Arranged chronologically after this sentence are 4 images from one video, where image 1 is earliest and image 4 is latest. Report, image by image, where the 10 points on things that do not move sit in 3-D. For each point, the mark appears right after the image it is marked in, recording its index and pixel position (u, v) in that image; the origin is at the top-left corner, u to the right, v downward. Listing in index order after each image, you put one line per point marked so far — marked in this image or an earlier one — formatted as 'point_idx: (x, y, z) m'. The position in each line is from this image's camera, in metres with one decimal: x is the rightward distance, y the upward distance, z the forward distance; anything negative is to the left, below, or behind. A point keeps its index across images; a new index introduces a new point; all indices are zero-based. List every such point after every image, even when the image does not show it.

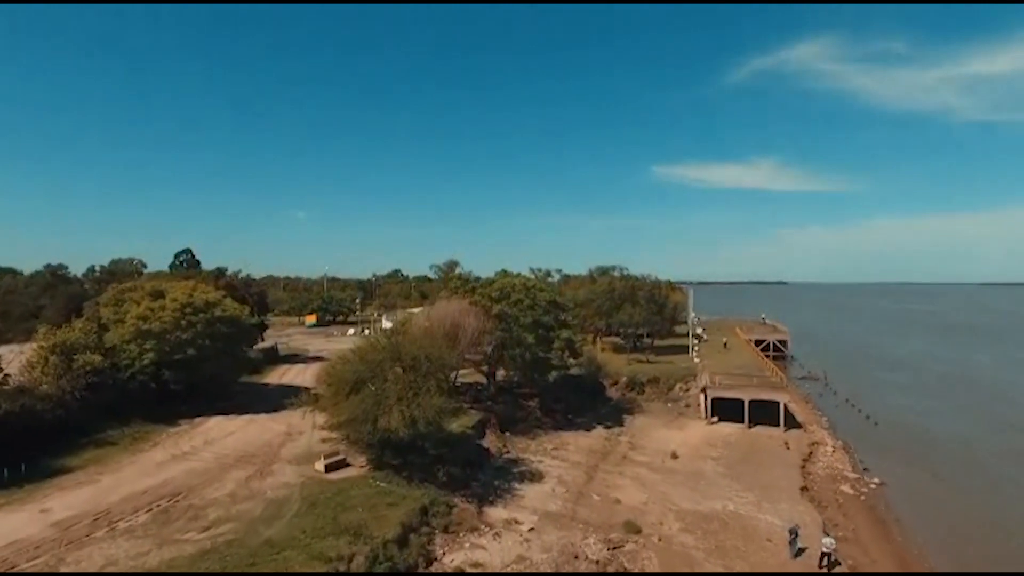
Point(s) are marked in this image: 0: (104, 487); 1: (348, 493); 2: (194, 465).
0: (-10.3, -5.0, +17.6) m
1: (-4.2, -5.3, +18.0) m
2: (-9.0, -5.0, +19.8) m
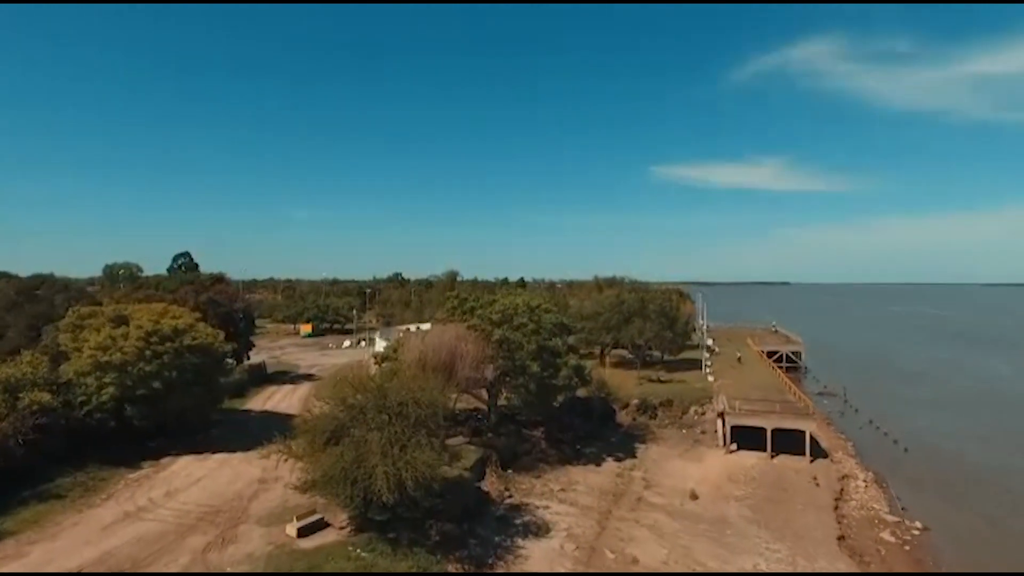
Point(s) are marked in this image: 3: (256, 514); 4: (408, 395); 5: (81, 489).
0: (-10.2, -5.9, +15.0) m
1: (-4.1, -6.1, +15.3) m
2: (-9.0, -5.9, +17.2) m
3: (-6.7, -5.9, +18.2) m
4: (-2.8, -2.9, +19.0) m
5: (-12.2, -5.7, +19.8) m
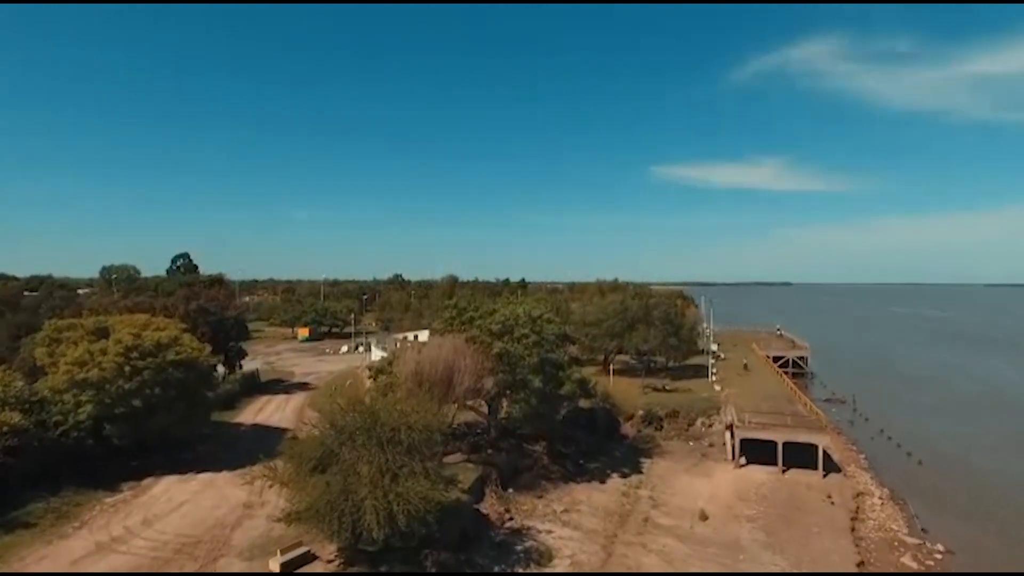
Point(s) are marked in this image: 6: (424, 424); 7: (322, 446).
0: (-10.2, -6.3, +13.7) m
1: (-4.1, -6.5, +14.0) m
2: (-8.9, -6.2, +15.9) m
3: (-6.6, -6.3, +16.9) m
4: (-2.8, -3.3, +17.8) m
5: (-12.2, -6.0, +18.5) m
6: (-2.3, -3.5, +18.0) m
7: (-4.6, -3.8, +16.9) m
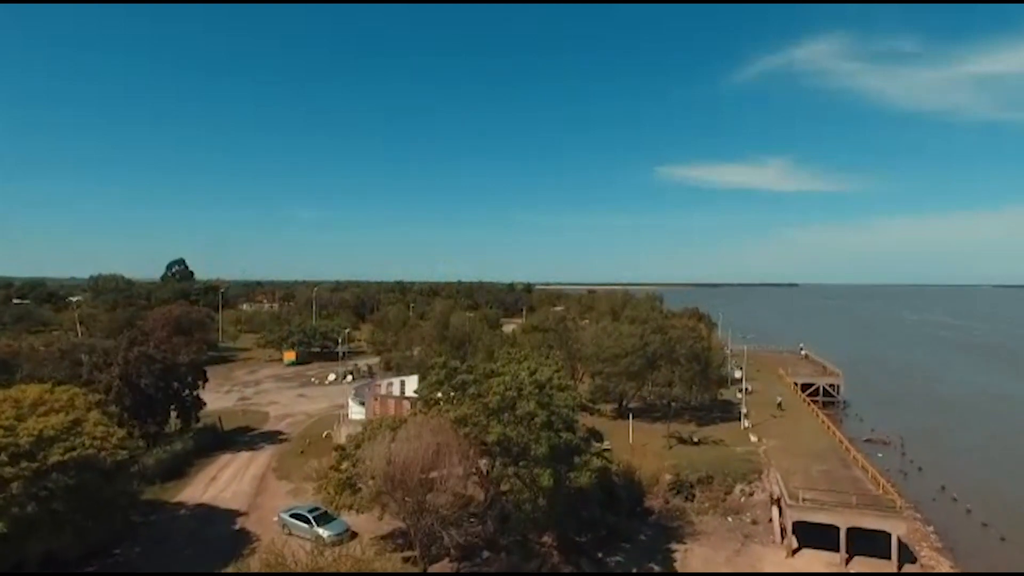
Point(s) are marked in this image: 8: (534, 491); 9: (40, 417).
0: (-10.3, -8.1, +8.1) m
1: (-4.2, -8.3, +8.4) m
2: (-9.0, -8.1, +10.3) m
3: (-6.7, -8.1, +11.3) m
4: (-2.8, -5.1, +12.1) m
5: (-12.2, -7.9, +12.9) m
6: (-2.3, -5.3, +12.3) m
7: (-4.6, -5.6, +11.2) m
8: (+0.6, -5.6, +19.5) m
9: (-12.1, -3.2, +17.9) m
